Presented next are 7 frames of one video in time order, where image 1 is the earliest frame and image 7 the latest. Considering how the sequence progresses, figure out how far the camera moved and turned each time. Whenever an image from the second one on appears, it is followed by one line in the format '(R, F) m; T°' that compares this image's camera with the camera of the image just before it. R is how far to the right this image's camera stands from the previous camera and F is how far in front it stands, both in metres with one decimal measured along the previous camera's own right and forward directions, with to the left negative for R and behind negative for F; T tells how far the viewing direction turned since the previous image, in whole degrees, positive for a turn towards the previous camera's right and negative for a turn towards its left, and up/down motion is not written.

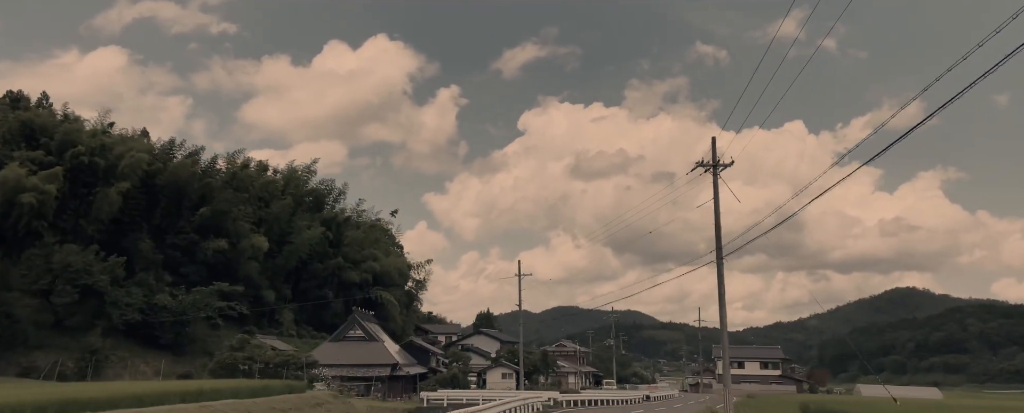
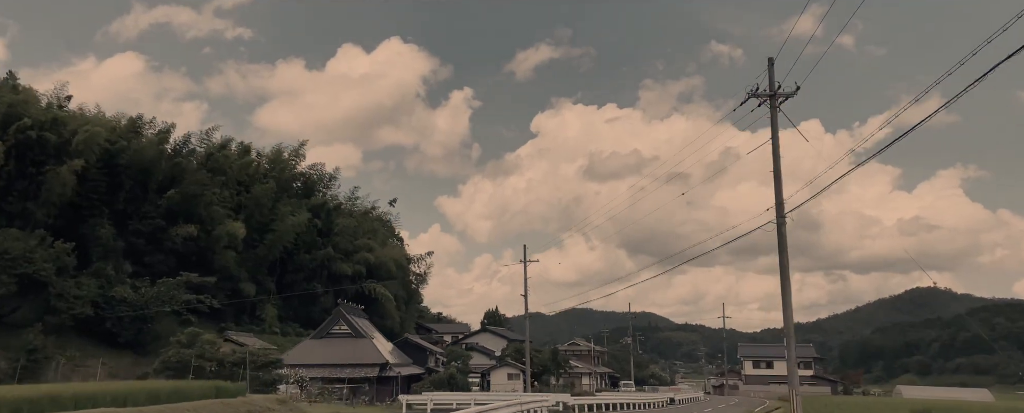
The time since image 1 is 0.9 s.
(+0.5, +4.9) m; -1°
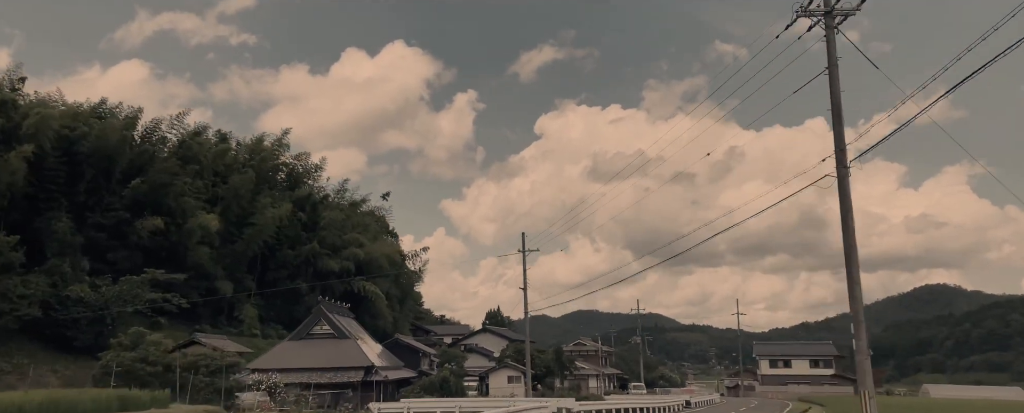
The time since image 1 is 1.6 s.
(+0.4, +3.5) m; 0°
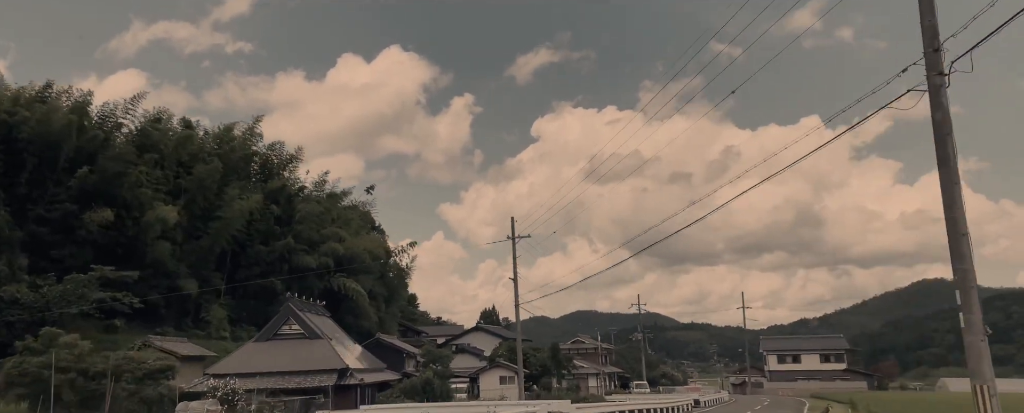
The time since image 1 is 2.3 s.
(+0.4, +3.2) m; 0°
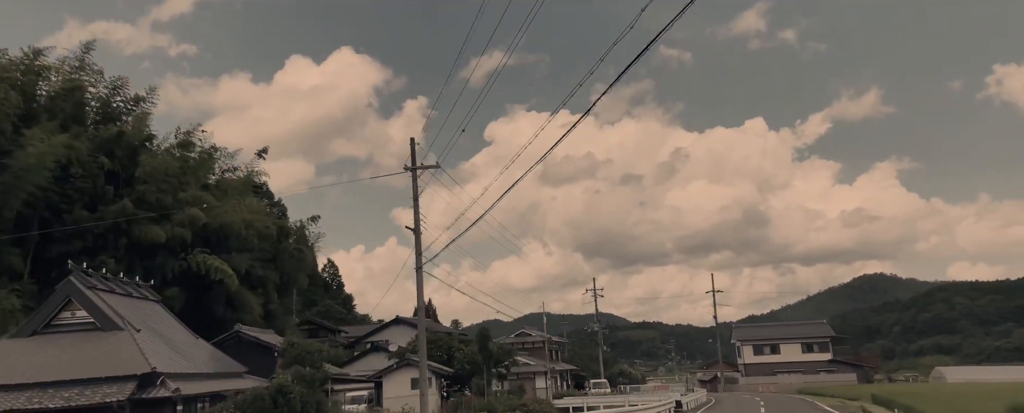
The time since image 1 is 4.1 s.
(+1.6, +9.6) m; +4°
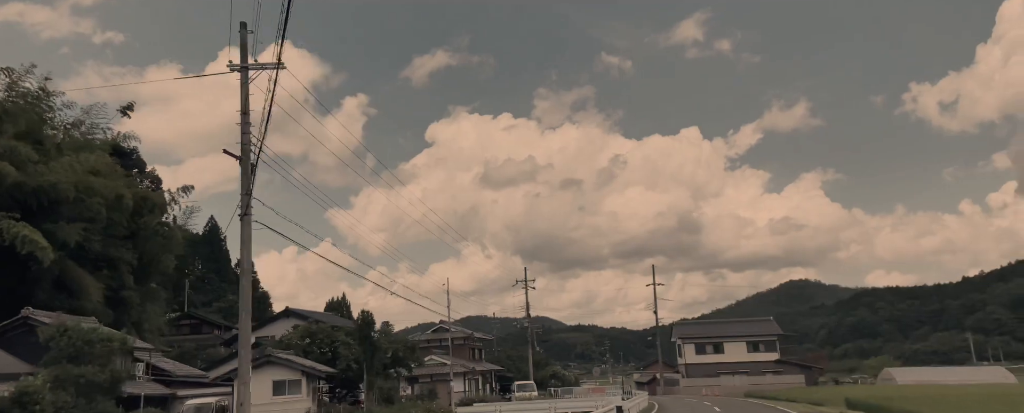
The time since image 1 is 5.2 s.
(+1.2, +5.8) m; +5°
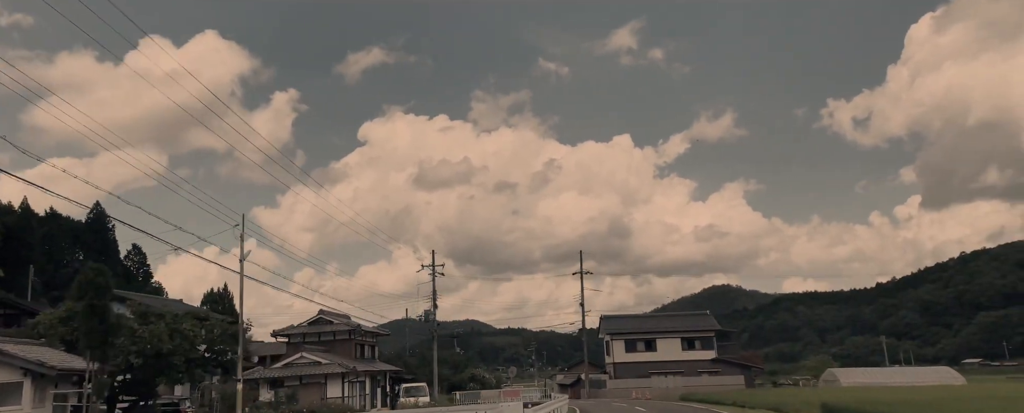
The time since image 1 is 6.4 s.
(+1.6, +6.6) m; +5°
